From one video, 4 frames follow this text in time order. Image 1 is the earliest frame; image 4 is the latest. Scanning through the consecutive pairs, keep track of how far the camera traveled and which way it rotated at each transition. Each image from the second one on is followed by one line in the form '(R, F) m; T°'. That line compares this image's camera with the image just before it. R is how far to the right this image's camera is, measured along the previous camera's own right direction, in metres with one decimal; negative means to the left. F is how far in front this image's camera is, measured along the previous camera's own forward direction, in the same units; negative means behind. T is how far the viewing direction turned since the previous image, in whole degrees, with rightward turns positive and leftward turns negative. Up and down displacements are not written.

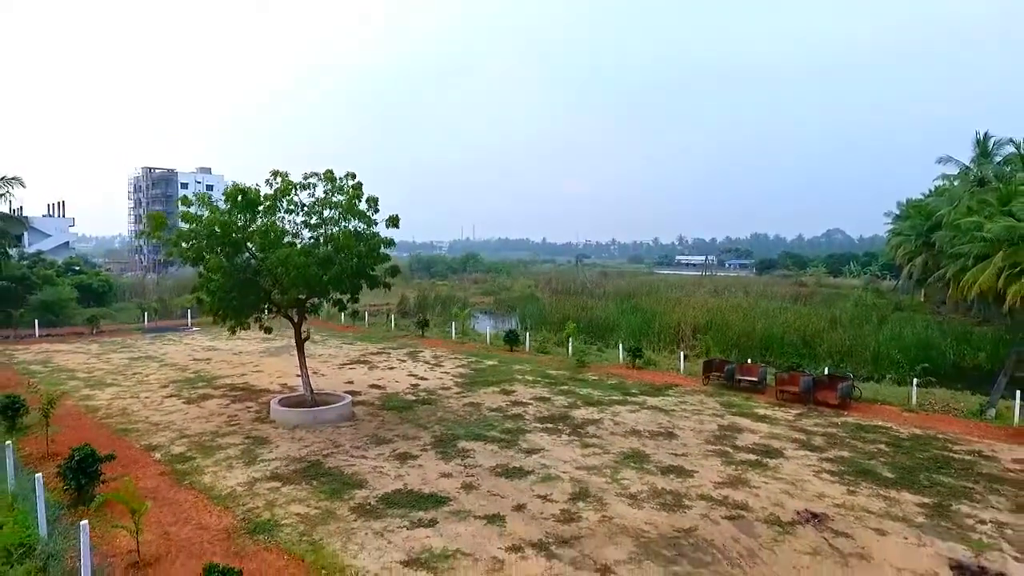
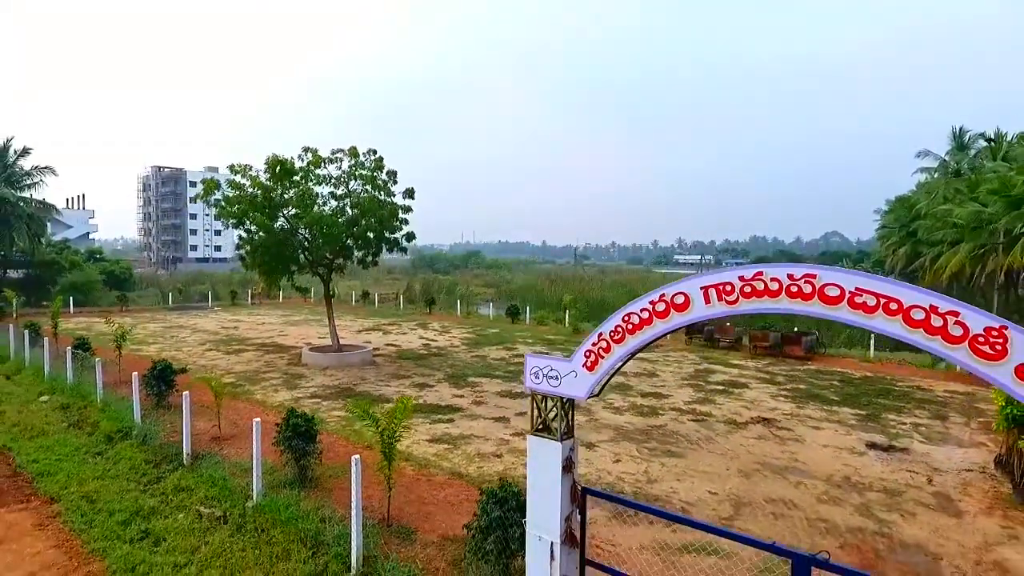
(0.0, -1.8) m; 0°
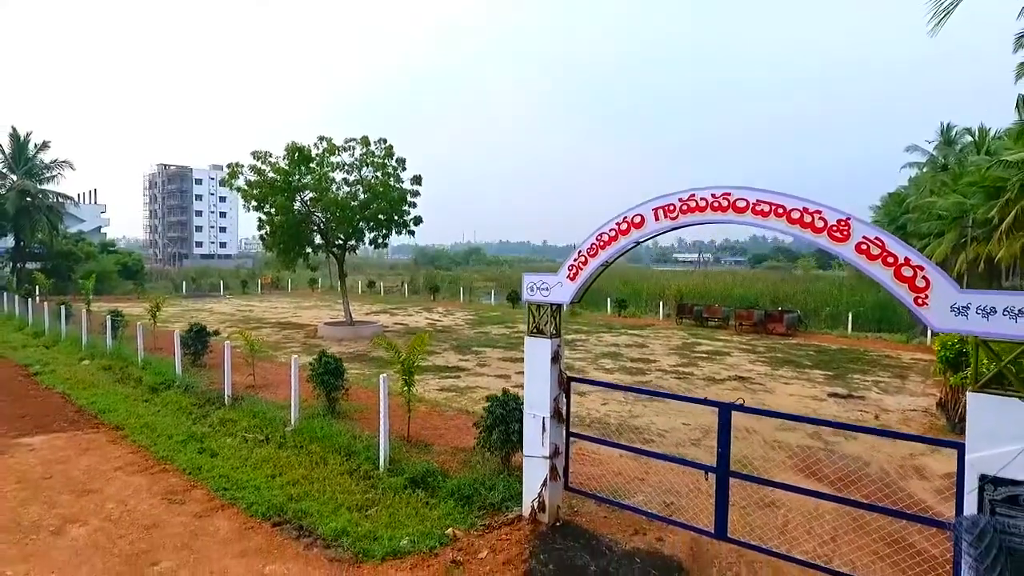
(0.0, -1.1) m; 0°
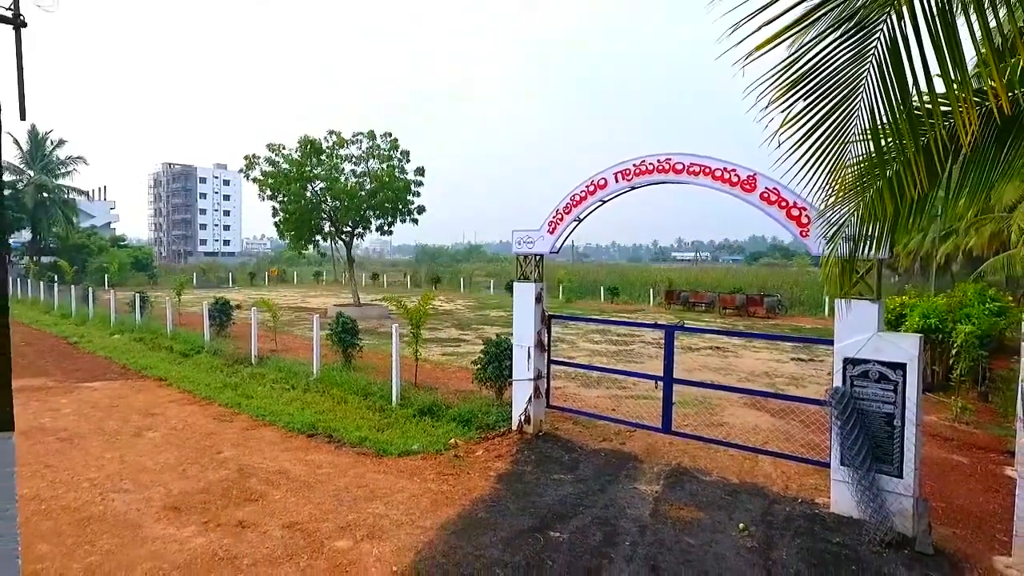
(0.0, -1.1) m; 0°
